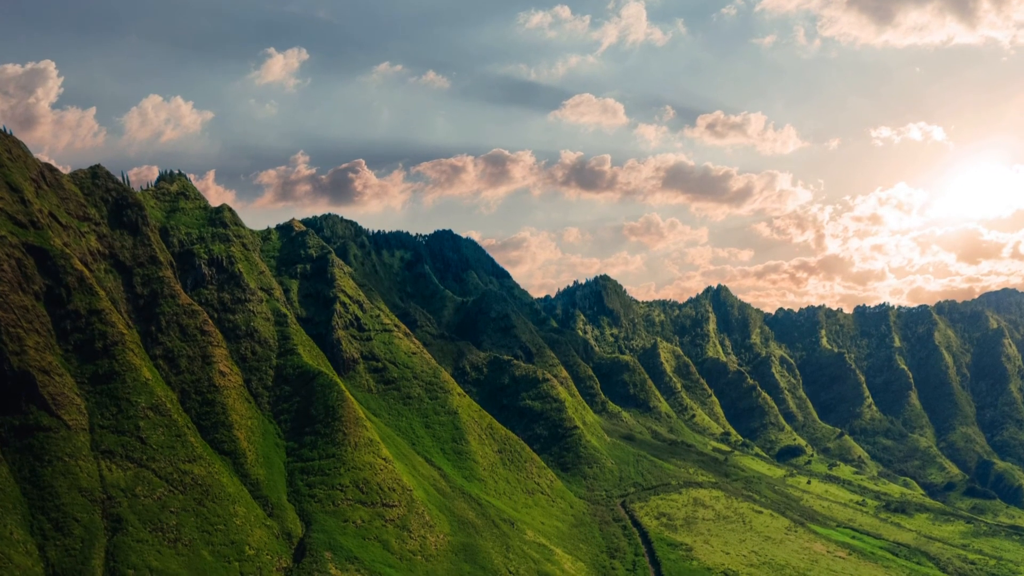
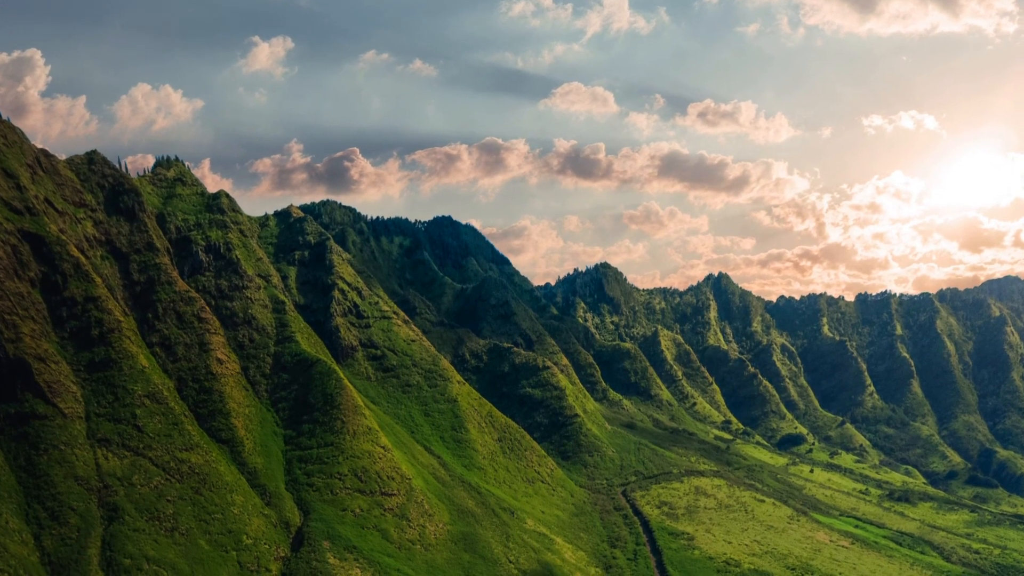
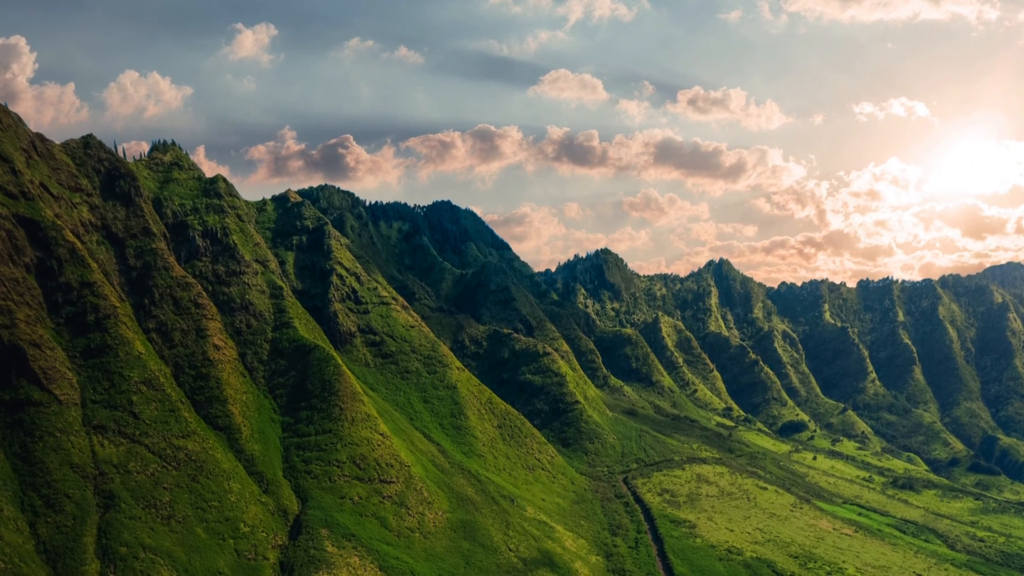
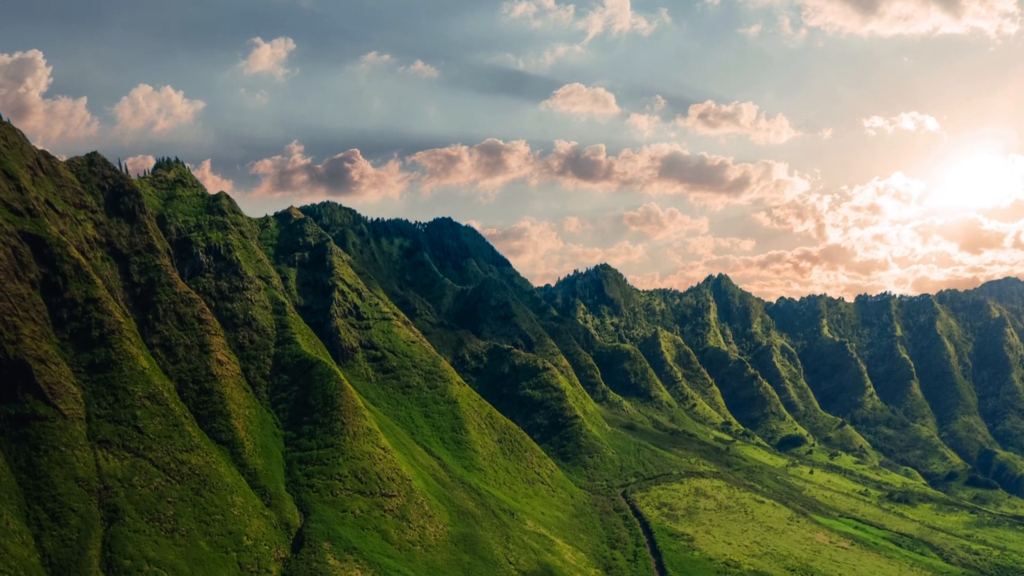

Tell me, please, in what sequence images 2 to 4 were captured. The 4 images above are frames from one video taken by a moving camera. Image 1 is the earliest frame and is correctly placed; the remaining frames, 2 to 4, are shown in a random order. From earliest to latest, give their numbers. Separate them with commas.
4, 2, 3
